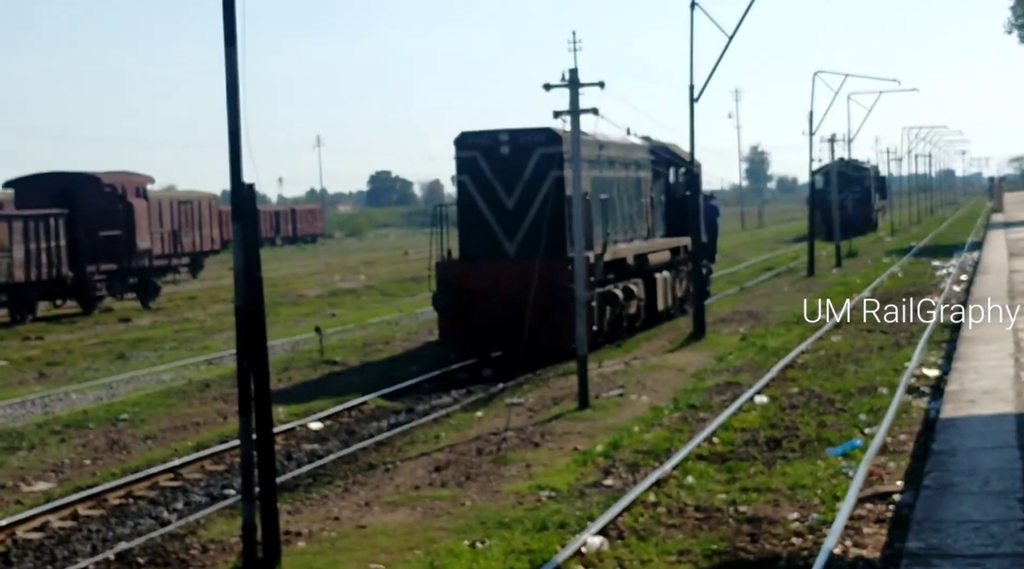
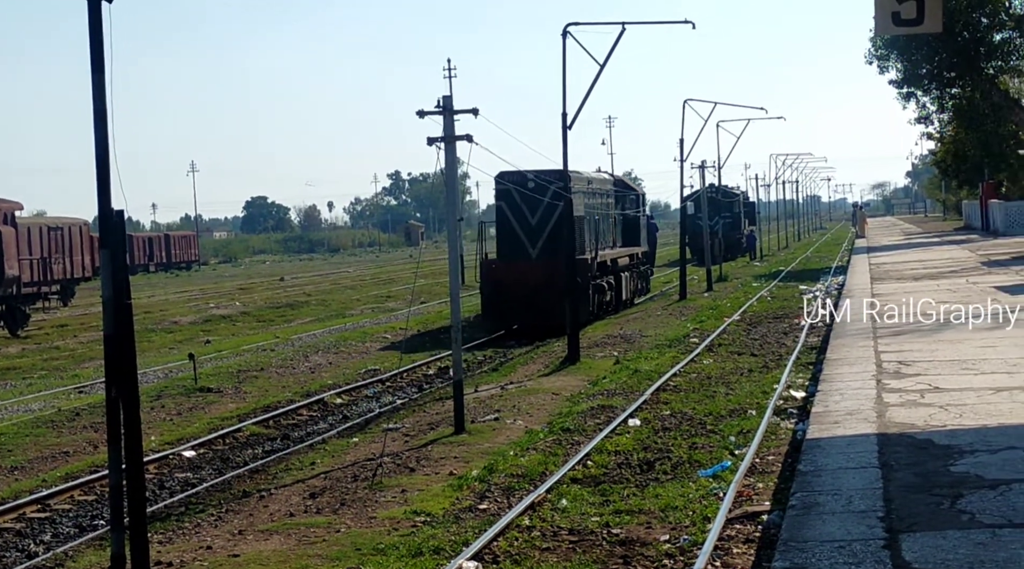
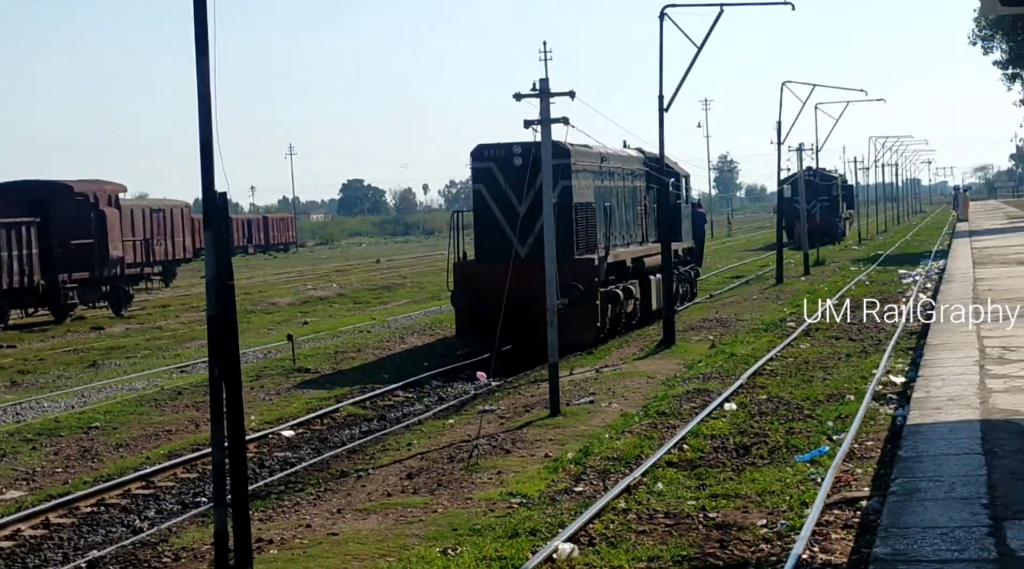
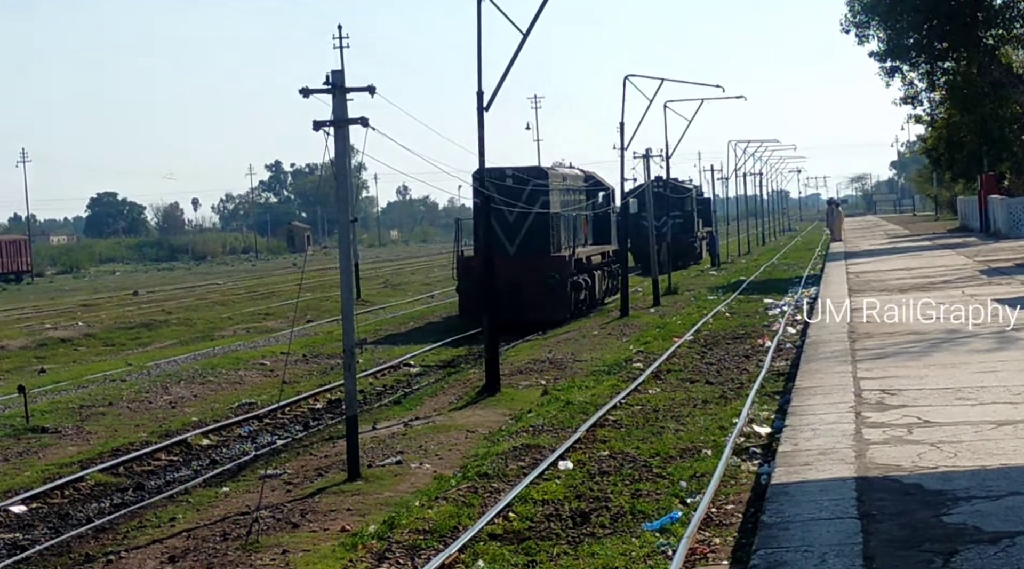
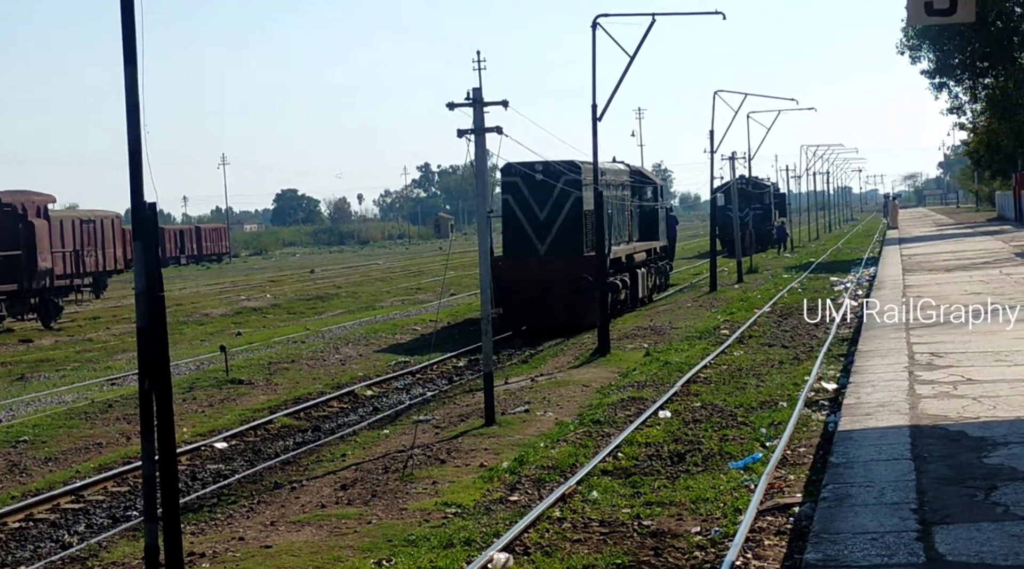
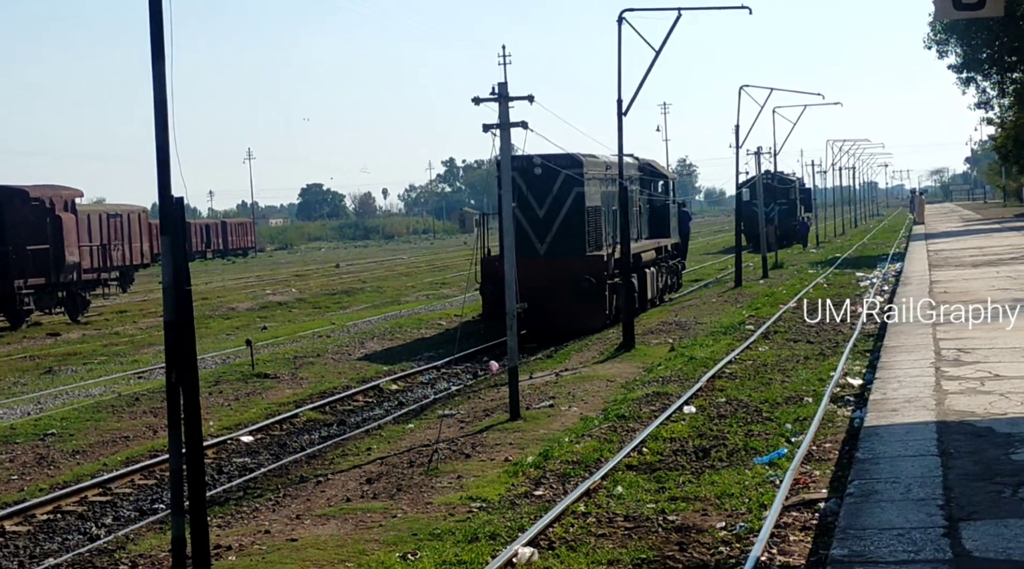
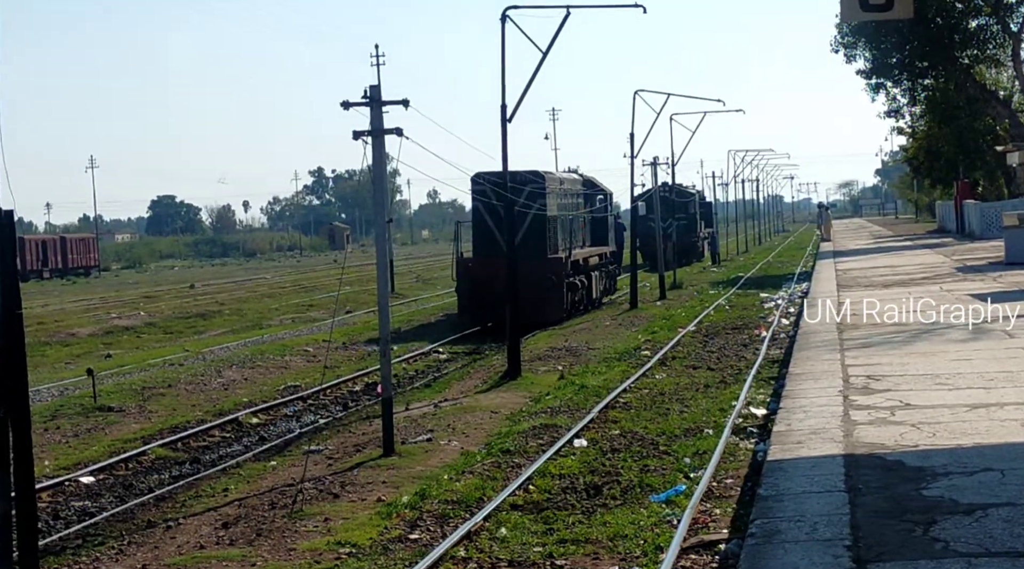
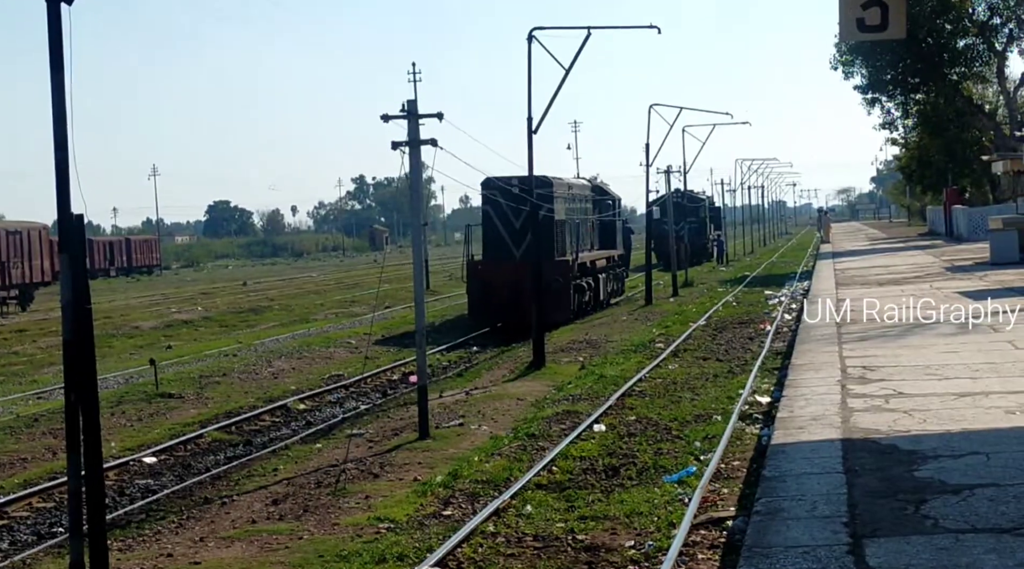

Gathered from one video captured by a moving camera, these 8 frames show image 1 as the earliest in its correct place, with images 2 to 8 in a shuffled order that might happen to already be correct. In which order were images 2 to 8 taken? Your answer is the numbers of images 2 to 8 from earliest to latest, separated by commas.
3, 6, 5, 2, 8, 7, 4
